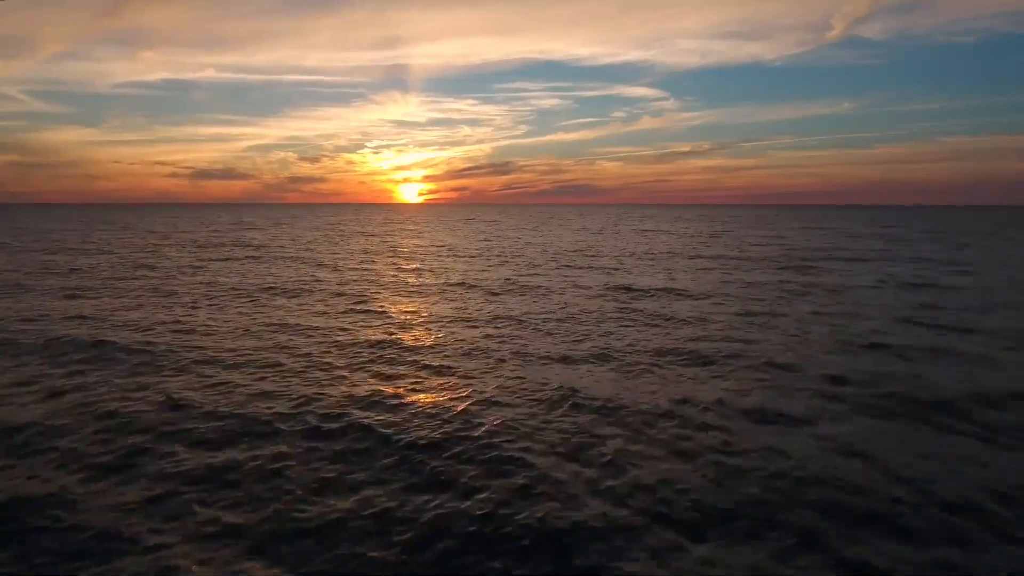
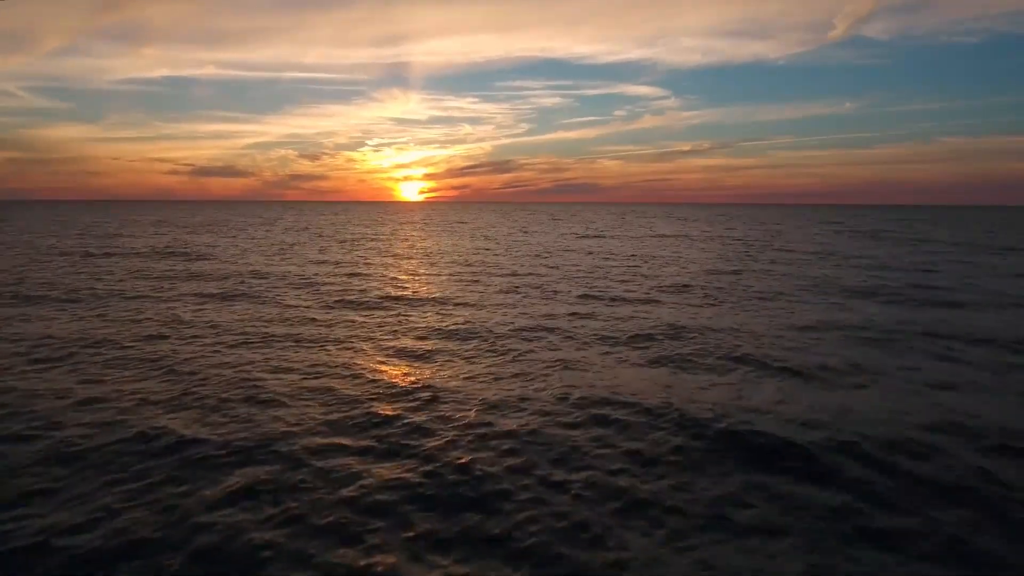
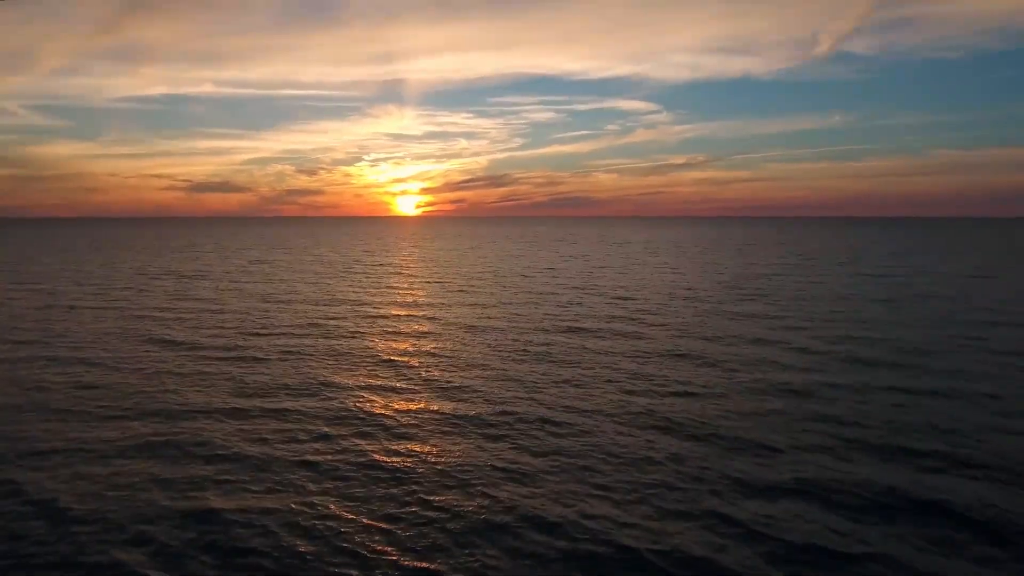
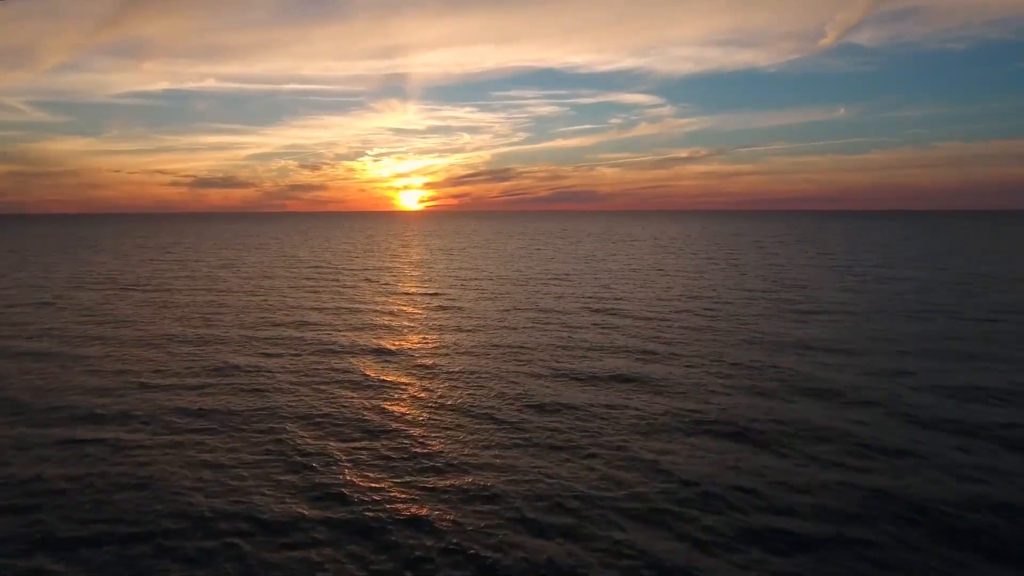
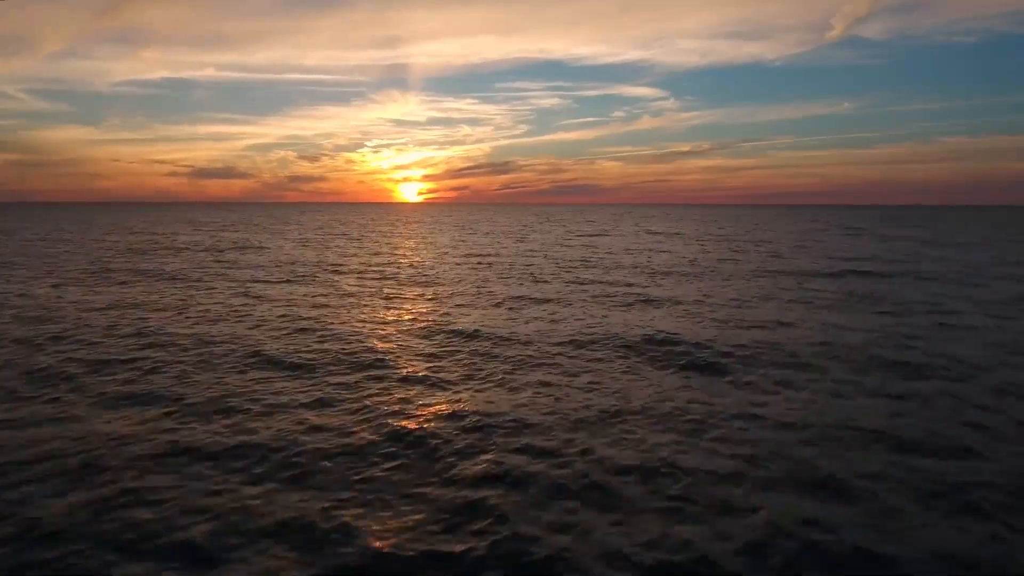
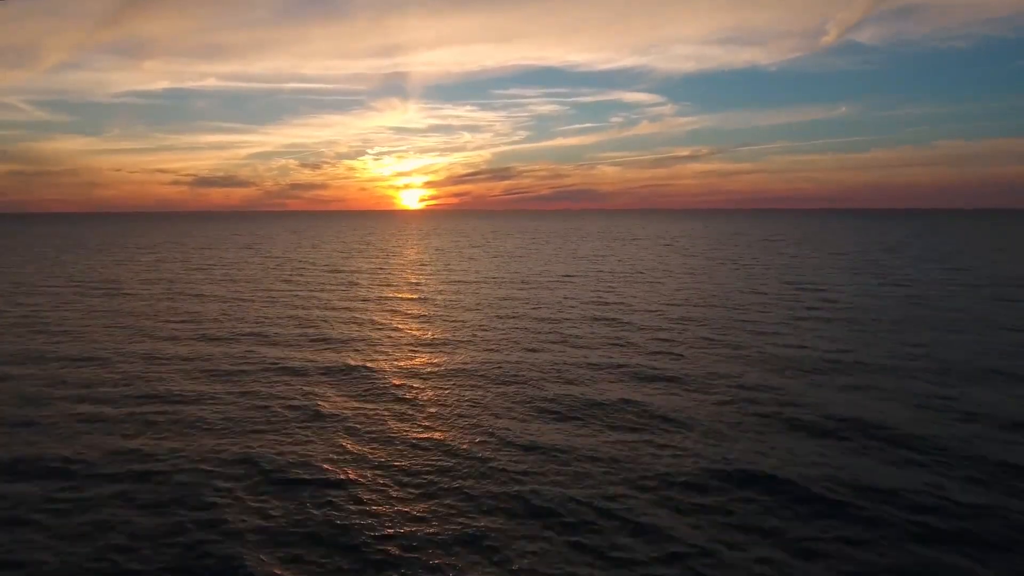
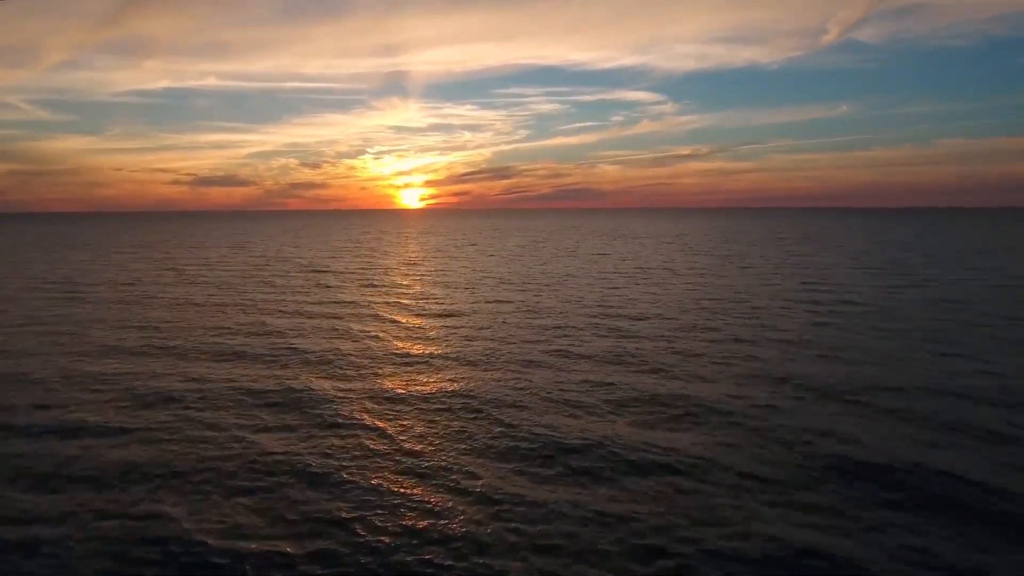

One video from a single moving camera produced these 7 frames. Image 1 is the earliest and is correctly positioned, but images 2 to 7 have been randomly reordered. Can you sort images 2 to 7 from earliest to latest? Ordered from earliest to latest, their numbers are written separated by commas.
5, 2, 3, 4, 6, 7
